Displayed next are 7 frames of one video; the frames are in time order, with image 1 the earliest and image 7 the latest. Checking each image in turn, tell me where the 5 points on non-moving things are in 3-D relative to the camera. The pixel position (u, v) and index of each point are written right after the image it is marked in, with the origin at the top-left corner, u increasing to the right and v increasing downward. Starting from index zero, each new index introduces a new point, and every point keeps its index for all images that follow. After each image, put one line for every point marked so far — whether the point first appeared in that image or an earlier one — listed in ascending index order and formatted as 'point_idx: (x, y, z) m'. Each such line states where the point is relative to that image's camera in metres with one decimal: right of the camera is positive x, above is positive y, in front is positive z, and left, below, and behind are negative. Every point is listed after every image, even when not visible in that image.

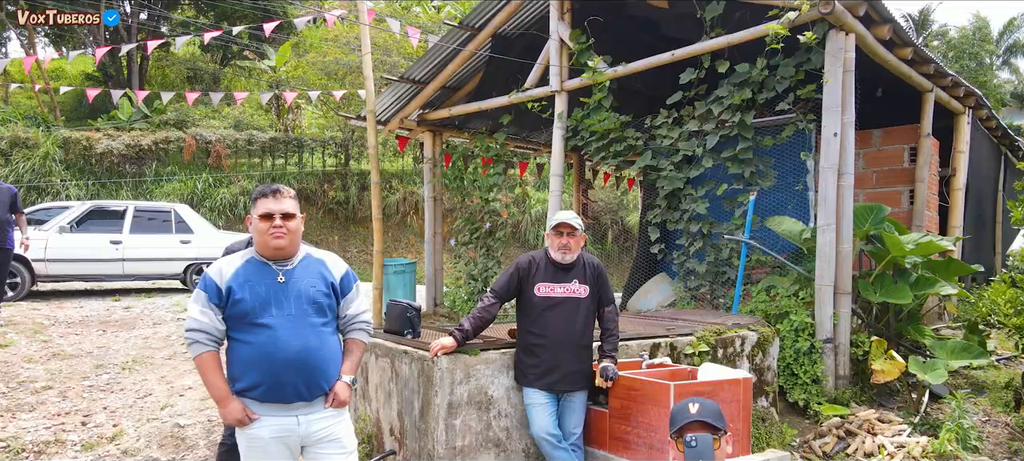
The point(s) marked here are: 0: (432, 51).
0: (-0.4, +0.9, +6.4) m
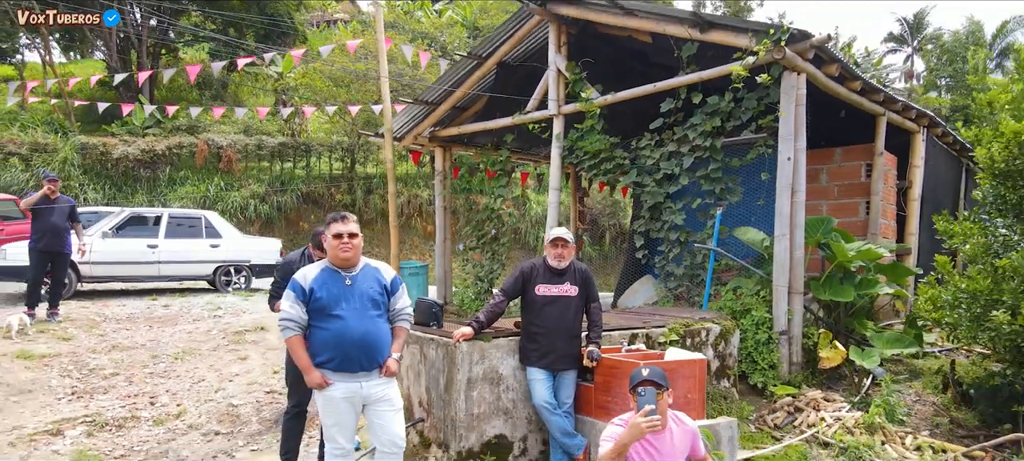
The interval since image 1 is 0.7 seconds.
0: (-0.3, +0.8, +7.1) m
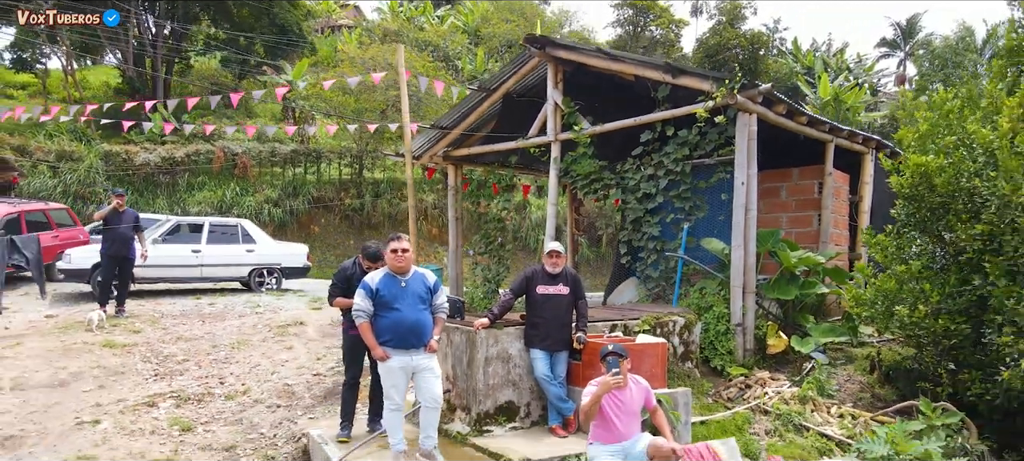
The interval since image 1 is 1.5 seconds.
0: (-0.3, +0.8, +8.3) m
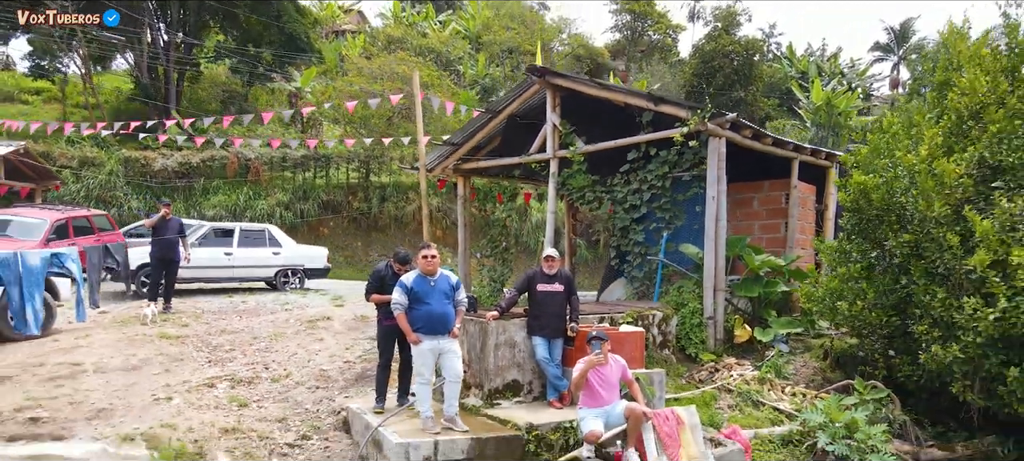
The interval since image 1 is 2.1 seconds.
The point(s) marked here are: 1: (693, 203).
0: (-0.3, +0.7, +9.4) m
1: (+1.1, +0.2, +8.1) m
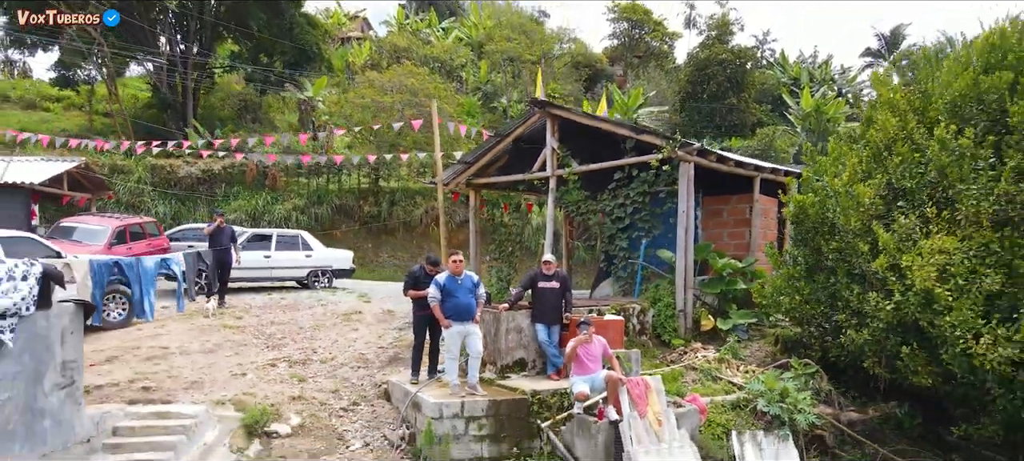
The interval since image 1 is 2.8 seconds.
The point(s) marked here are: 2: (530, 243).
0: (-0.2, +0.7, +10.9) m
1: (+1.1, +0.1, +9.7) m
2: (+0.3, -0.2, +18.6) m
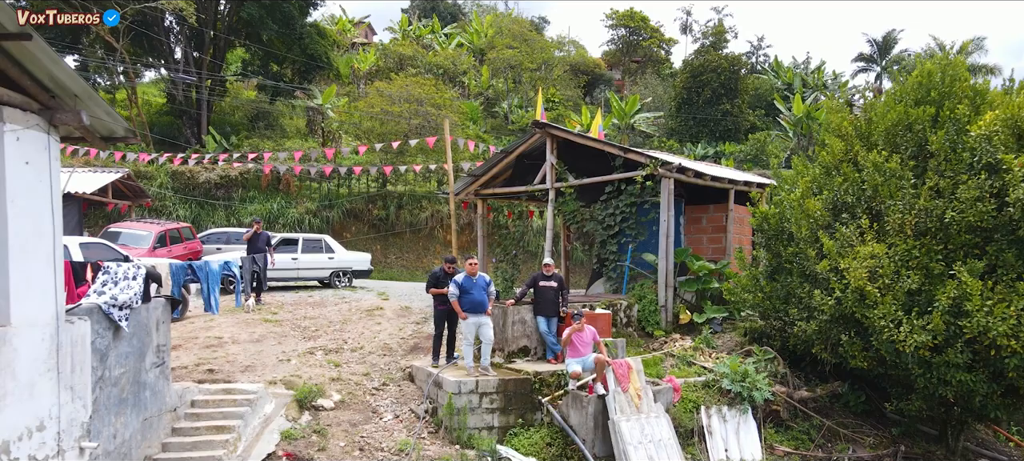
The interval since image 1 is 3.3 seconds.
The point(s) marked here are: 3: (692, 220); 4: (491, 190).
0: (-0.2, +0.6, +12.3) m
1: (+1.2, +0.1, +11.1) m
2: (+0.3, -0.2, +20.0) m
3: (+1.6, +0.1, +12.1) m
4: (-0.2, +0.4, +12.8) m
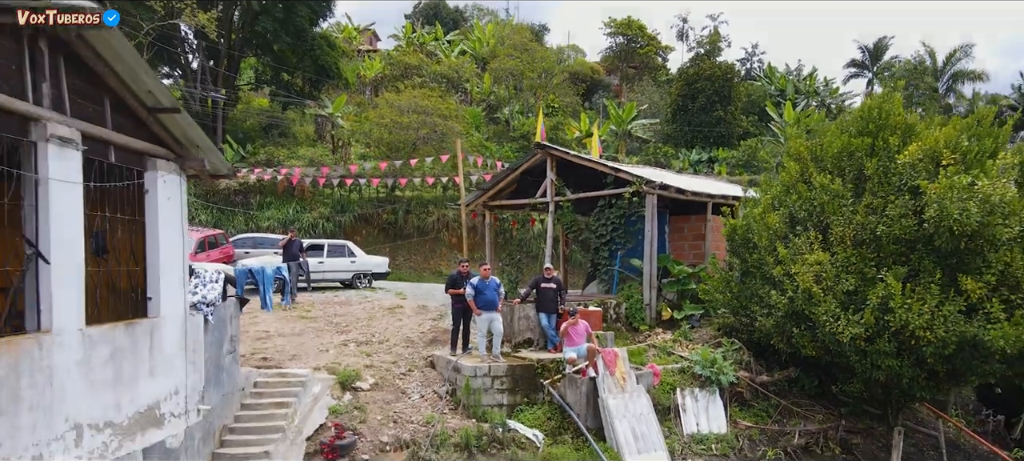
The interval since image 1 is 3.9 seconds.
0: (-0.2, +0.6, +14.0) m
1: (+1.2, 0.0, +12.7) m
2: (+0.3, -0.3, +21.6) m
3: (+1.7, 0.0, +13.8) m
4: (-0.2, +0.3, +14.5) m
